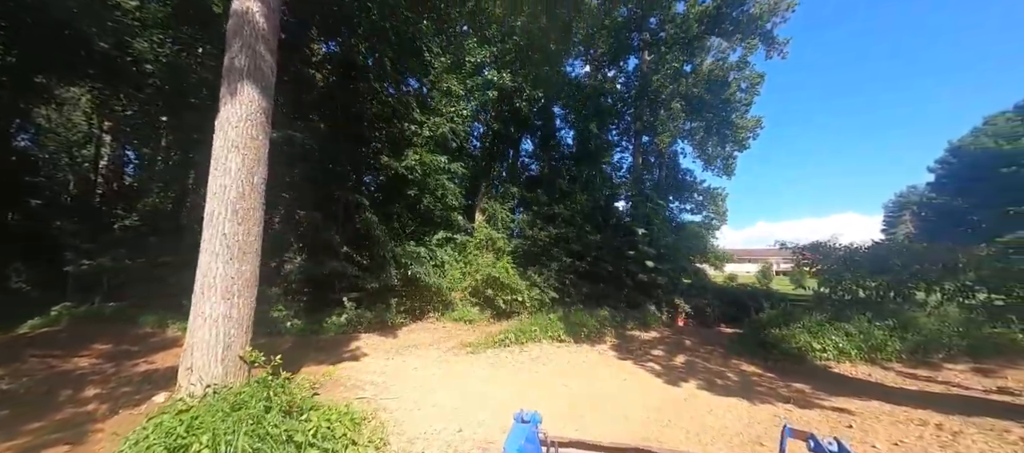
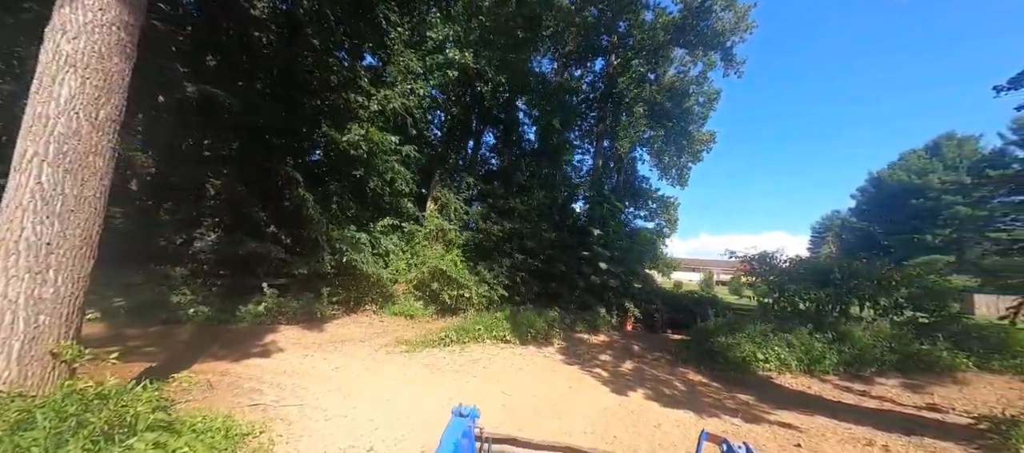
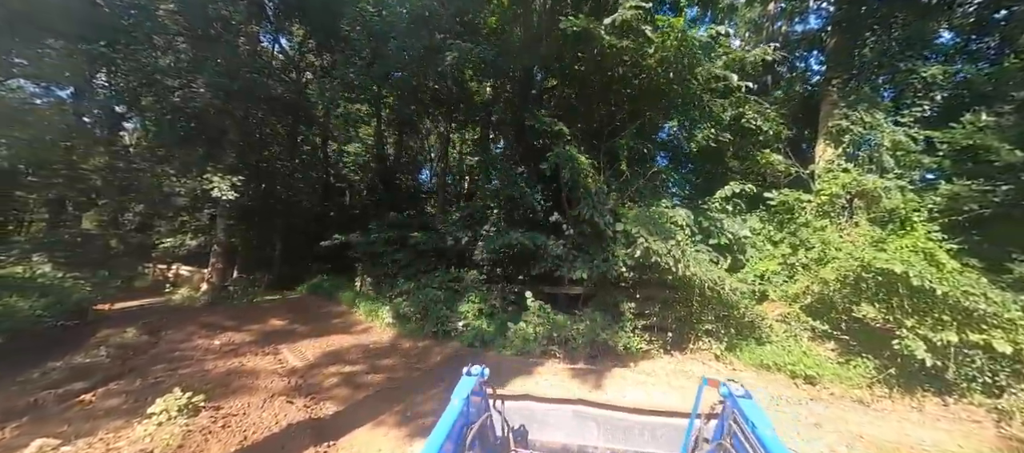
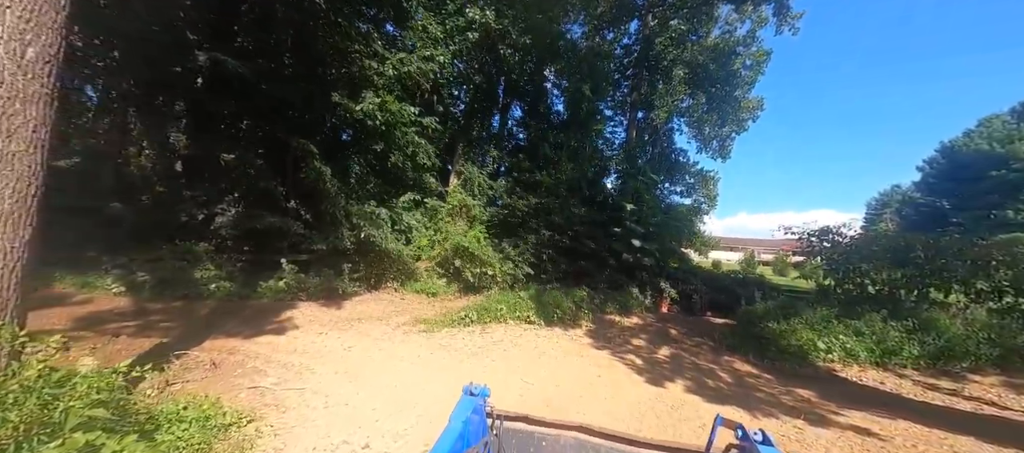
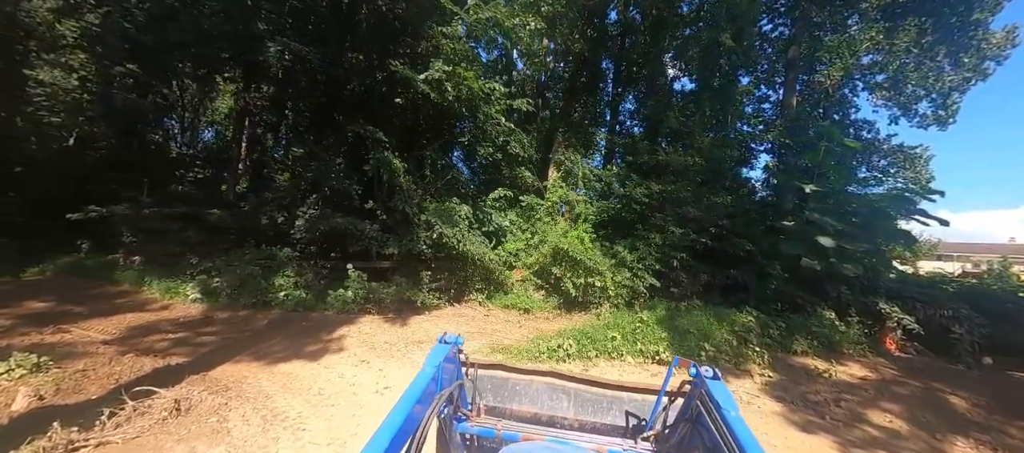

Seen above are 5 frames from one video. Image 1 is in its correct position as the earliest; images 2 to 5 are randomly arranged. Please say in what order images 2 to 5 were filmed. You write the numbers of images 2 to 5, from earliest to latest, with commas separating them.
2, 4, 5, 3
